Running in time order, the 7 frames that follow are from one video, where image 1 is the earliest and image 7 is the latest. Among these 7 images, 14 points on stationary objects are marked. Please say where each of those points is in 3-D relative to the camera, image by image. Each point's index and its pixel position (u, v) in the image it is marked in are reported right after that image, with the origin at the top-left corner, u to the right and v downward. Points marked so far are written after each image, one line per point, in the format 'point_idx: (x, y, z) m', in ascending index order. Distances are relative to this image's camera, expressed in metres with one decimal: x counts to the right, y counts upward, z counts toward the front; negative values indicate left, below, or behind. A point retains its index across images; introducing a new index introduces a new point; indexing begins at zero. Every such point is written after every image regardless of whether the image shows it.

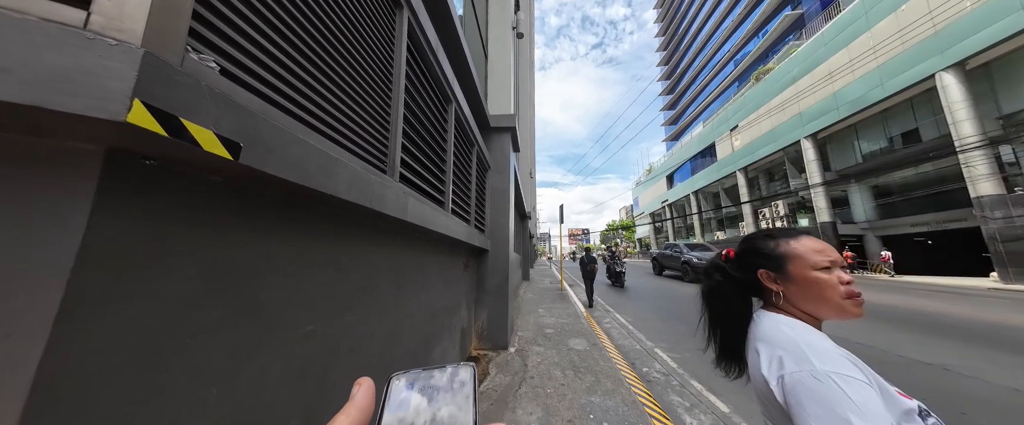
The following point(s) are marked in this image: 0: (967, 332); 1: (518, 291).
0: (+11.0, -2.7, +5.7) m
1: (+0.2, -2.9, +8.6) m
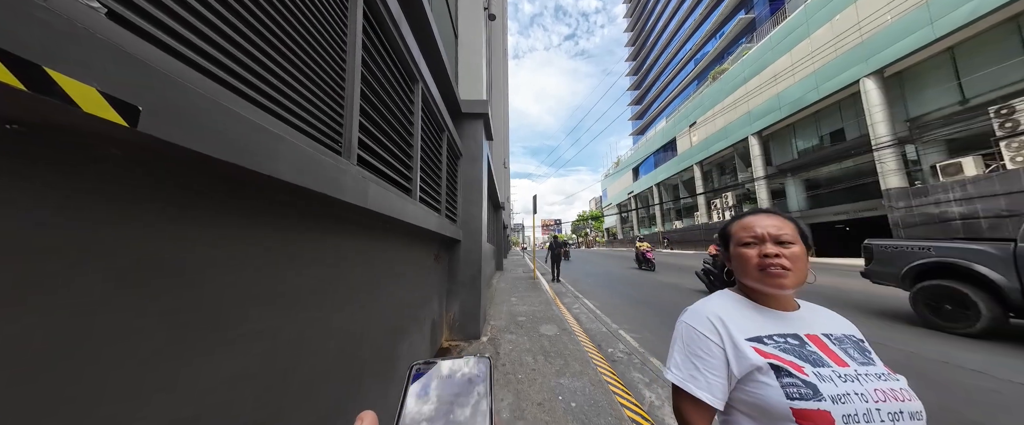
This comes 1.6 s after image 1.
0: (+10.3, -2.4, +6.9) m
1: (-0.8, -2.5, +8.7) m
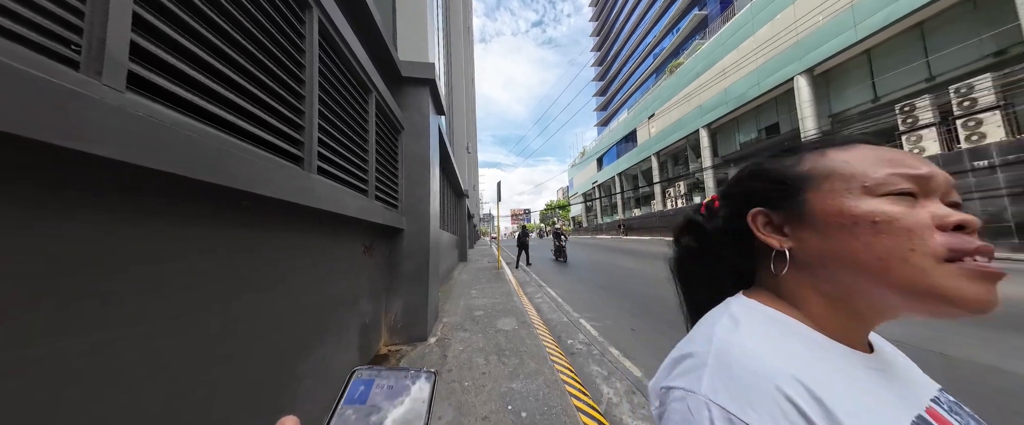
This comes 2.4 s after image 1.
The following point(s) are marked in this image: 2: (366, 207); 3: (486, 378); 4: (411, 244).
0: (+9.2, -2.0, +7.8) m
1: (-2.1, -2.1, +8.1) m
2: (-1.8, 0.0, +3.0) m
3: (-0.3, -1.7, +2.5) m
4: (-1.6, -0.5, +3.8) m
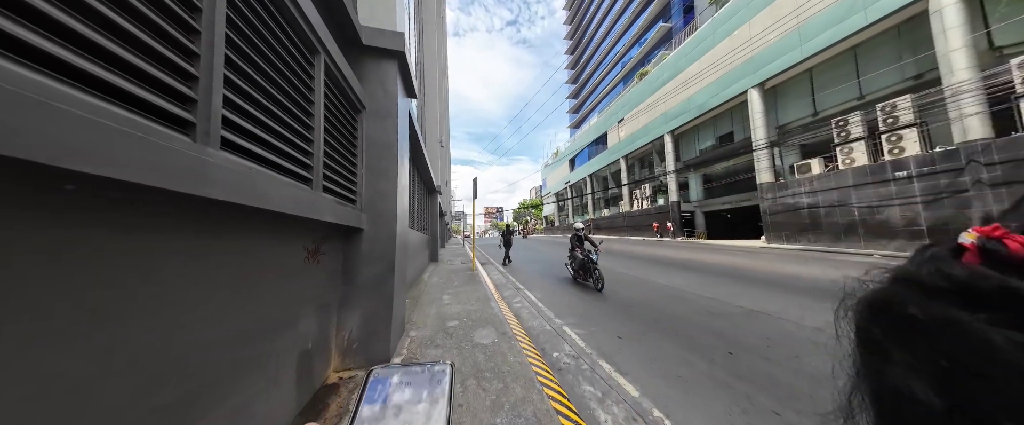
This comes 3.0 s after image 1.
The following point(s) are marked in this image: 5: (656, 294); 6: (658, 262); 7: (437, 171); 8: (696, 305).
0: (+8.3, -2.1, +8.4) m
1: (-2.8, -2.0, +7.5) m
2: (-2.0, +0.1, +2.4) m
3: (-0.4, -1.7, +2.1) m
4: (-1.9, -0.5, +3.2) m
5: (+3.4, -2.0, +5.7) m
6: (+6.3, -2.2, +10.5) m
7: (-4.4, +2.4, +14.0) m
8: (+3.7, -1.9, +4.9) m
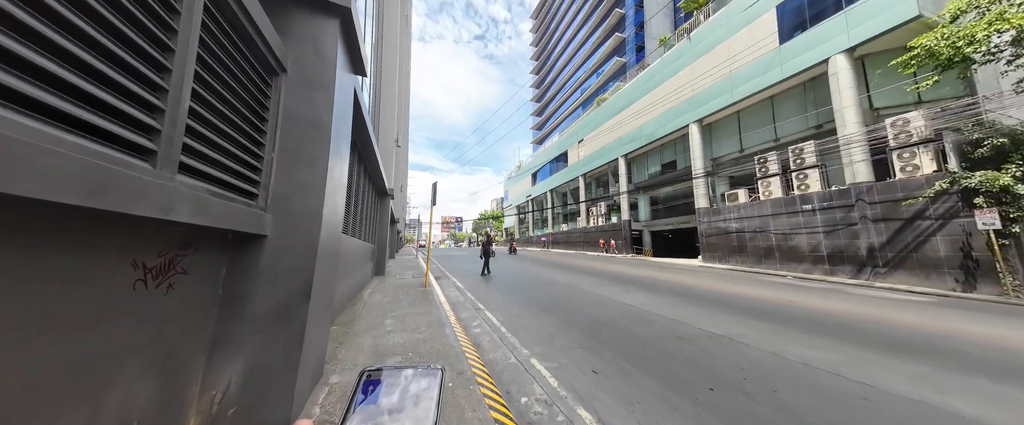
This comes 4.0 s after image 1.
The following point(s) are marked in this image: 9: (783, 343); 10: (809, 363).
0: (+6.9, -2.9, +9.0) m
1: (-4.0, -2.1, +6.3) m
2: (-2.1, +0.1, +1.5) m
3: (-0.7, -1.8, +1.4) m
4: (-2.2, -0.5, +2.3) m
5: (+2.5, -2.4, +5.5) m
6: (+4.5, -2.9, +10.7) m
7: (-6.4, +2.1, +12.7) m
8: (+2.9, -2.3, +4.8) m
9: (+4.9, -2.4, +4.4) m
10: (+4.5, -2.3, +3.6) m
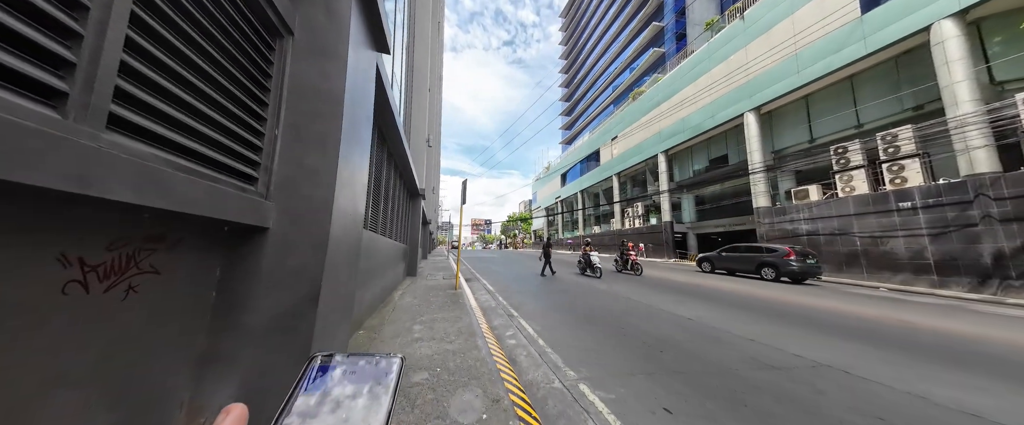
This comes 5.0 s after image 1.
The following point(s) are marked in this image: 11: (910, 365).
0: (+8.0, -2.8, +7.6) m
1: (-3.1, -2.1, +6.1) m
2: (-1.8, +0.2, +1.2) m
3: (-0.4, -1.7, +0.9) m
4: (-1.8, -0.4, +2.0) m
5: (+3.3, -2.3, +4.6) m
6: (+5.9, -2.9, +9.5) m
7: (-4.7, +2.1, +12.8) m
8: (+3.6, -2.2, +3.8) m
9: (+5.5, -2.3, +3.2) m
10: (+5.0, -2.2, +2.5) m
11: (+6.3, -2.4, +3.7) m
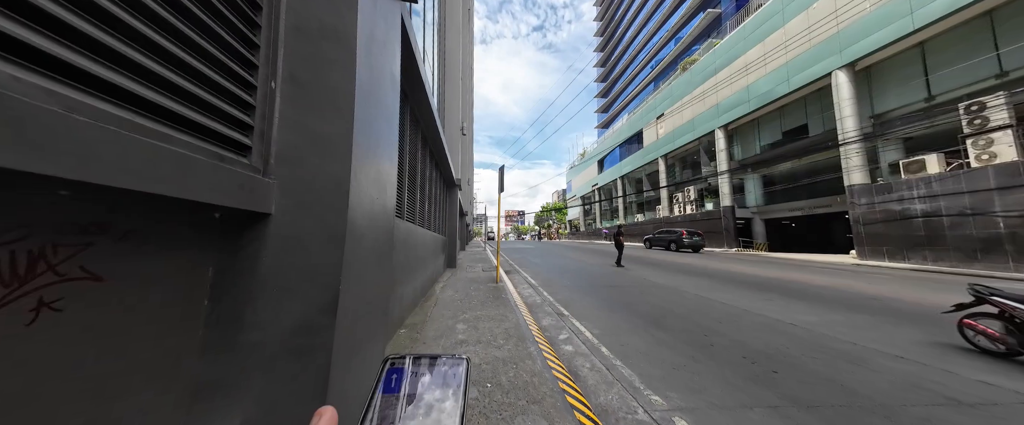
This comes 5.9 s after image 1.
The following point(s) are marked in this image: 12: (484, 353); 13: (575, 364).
0: (+9.2, -2.2, +5.9) m
1: (-2.0, -1.9, +5.9) m
2: (-1.5, +0.3, +0.8) m
3: (0.0, -1.6, +0.4) m
4: (-1.3, -0.3, +1.6) m
5: (+4.1, -1.9, +3.6) m
6: (+7.4, -2.3, +8.1) m
7: (-2.8, +2.5, +12.6) m
8: (+4.4, -1.9, +2.7) m
9: (+6.2, -1.9, +1.8) m
10: (+5.5, -1.8, +1.2) m
11: (+7.0, -2.0, +2.3) m
12: (-0.3, -1.7, +3.0) m
13: (+0.8, -1.9, +3.0) m
